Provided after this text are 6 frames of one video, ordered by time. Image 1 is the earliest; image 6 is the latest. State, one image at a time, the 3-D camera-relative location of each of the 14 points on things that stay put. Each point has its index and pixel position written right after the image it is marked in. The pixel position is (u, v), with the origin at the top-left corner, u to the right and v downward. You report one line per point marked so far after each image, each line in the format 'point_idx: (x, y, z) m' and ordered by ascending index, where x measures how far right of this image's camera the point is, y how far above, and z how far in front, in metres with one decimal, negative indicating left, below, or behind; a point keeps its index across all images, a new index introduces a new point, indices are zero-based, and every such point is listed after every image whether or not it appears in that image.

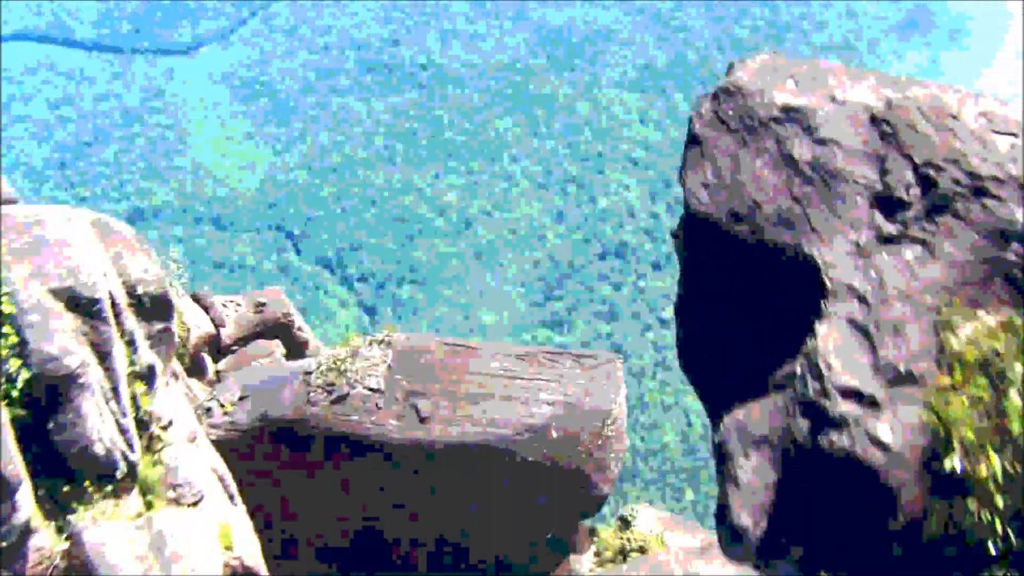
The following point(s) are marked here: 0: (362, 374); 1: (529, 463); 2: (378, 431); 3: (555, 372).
0: (-0.8, -0.5, +4.8) m
1: (+0.1, -0.9, +4.5) m
2: (-0.7, -0.7, +4.7) m
3: (+0.2, -0.4, +4.7) m
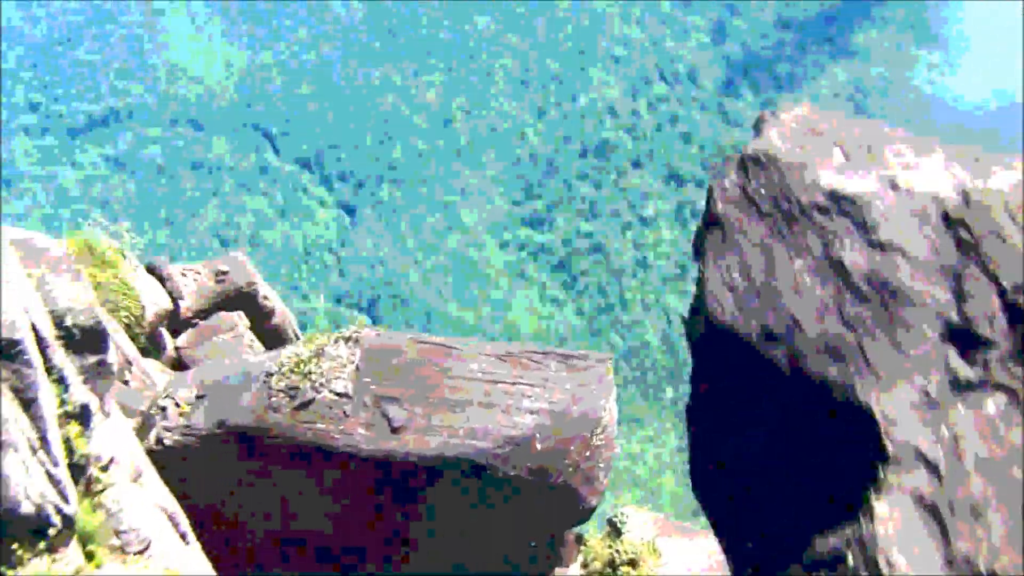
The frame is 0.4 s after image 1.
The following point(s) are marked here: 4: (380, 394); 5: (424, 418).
0: (-0.9, -0.4, +4.4) m
1: (0.0, -0.9, +4.2) m
2: (-0.8, -0.7, +4.3) m
3: (+0.1, -0.4, +4.3) m
4: (-0.6, -0.5, +4.4) m
5: (-0.4, -0.6, +4.3) m
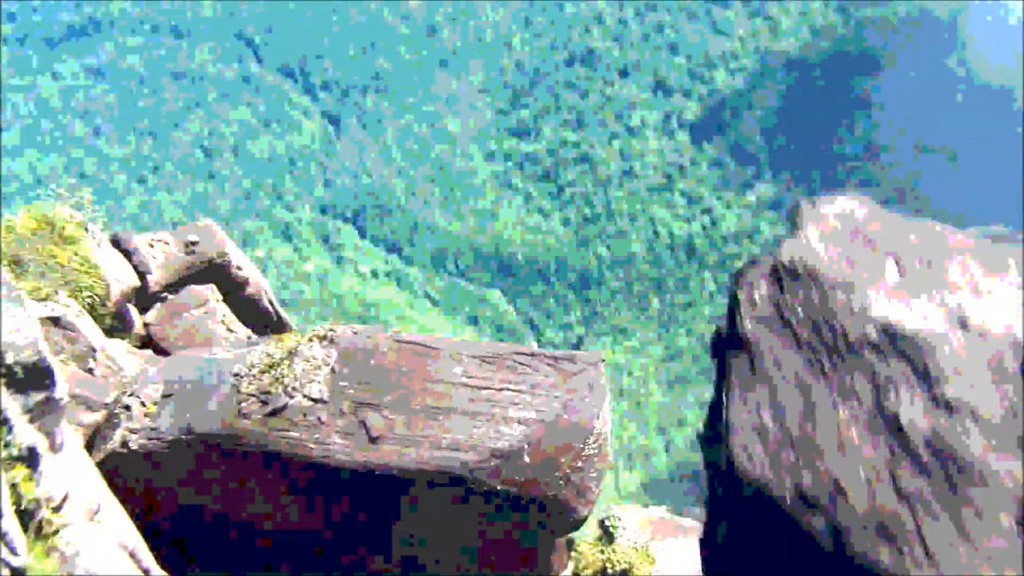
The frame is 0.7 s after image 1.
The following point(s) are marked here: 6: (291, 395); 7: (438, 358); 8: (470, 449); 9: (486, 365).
0: (-0.9, -0.4, +4.1) m
1: (-0.1, -0.9, +4.0) m
2: (-0.8, -0.7, +4.1) m
3: (+0.1, -0.4, +4.1) m
4: (-0.7, -0.5, +4.1) m
5: (-0.5, -0.6, +4.0) m
6: (-1.0, -0.5, +4.1) m
7: (-0.3, -0.3, +4.2) m
8: (-0.2, -0.7, +3.9) m
9: (-0.1, -0.3, +4.1) m
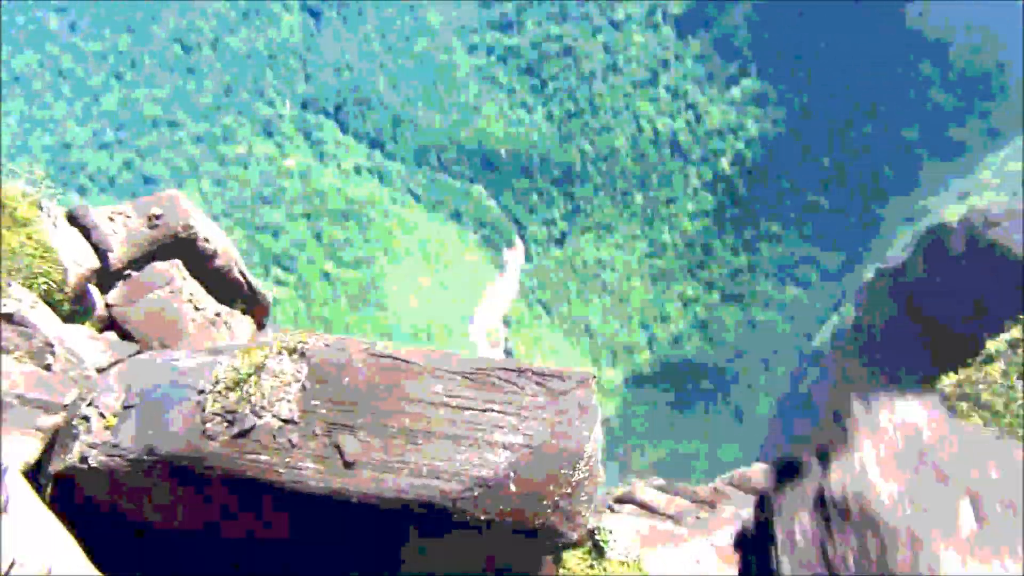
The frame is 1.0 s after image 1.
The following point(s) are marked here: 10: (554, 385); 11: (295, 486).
0: (-1.0, -0.5, +3.9) m
1: (-0.1, -0.9, +3.7) m
2: (-0.9, -0.8, +3.8) m
3: (0.0, -0.5, +3.8) m
4: (-0.8, -0.6, +3.8) m
5: (-0.5, -0.7, +3.8) m
6: (-1.1, -0.5, +3.8) m
7: (-0.4, -0.4, +3.9) m
8: (-0.2, -0.8, +3.7) m
9: (-0.2, -0.4, +3.8) m
10: (+0.2, -0.4, +3.8) m
11: (-0.9, -0.8, +3.8) m
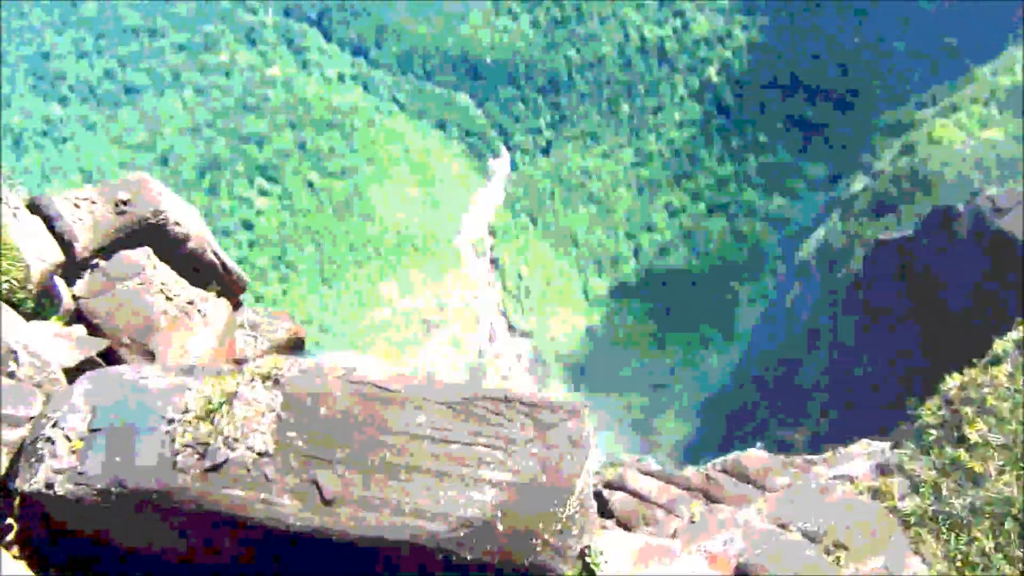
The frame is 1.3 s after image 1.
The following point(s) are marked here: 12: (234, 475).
0: (-1.1, -0.6, +3.6) m
1: (-0.2, -1.0, +3.6) m
2: (-0.9, -0.9, +3.6) m
3: (0.0, -0.6, +3.6) m
4: (-0.8, -0.7, +3.6) m
5: (-0.6, -0.8, +3.6) m
6: (-1.1, -0.6, +3.6) m
7: (-0.4, -0.5, +3.7) m
8: (-0.3, -0.9, +3.5) m
9: (-0.2, -0.5, +3.6) m
10: (+0.1, -0.5, +3.6) m
11: (-0.9, -0.9, +3.6) m
12: (-1.1, -0.7, +3.6) m
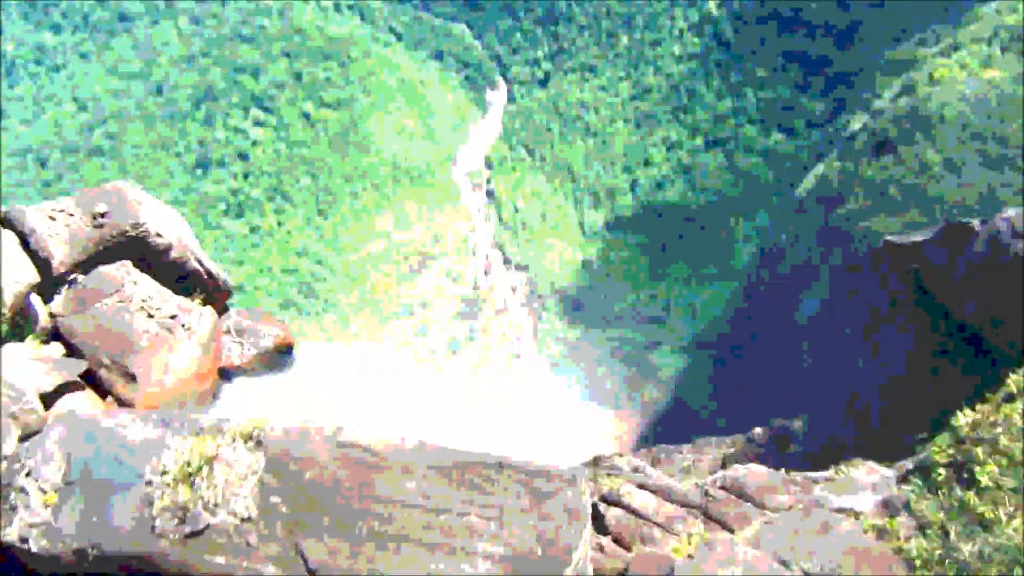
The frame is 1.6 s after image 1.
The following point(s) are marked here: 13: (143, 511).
0: (-1.1, -0.8, +3.5) m
1: (-0.2, -1.3, +3.4) m
2: (-1.0, -1.1, +3.5) m
3: (-0.1, -0.8, +3.4) m
4: (-0.8, -0.9, +3.5) m
5: (-0.6, -1.0, +3.4) m
6: (-1.1, -0.9, +3.4) m
7: (-0.5, -0.7, +3.5) m
8: (-0.3, -1.1, +3.4) m
9: (-0.2, -0.7, +3.4) m
10: (+0.1, -0.7, +3.5) m
11: (-1.0, -1.1, +3.5) m
12: (-1.1, -1.0, +3.5) m
13: (-1.4, -0.9, +3.5) m
